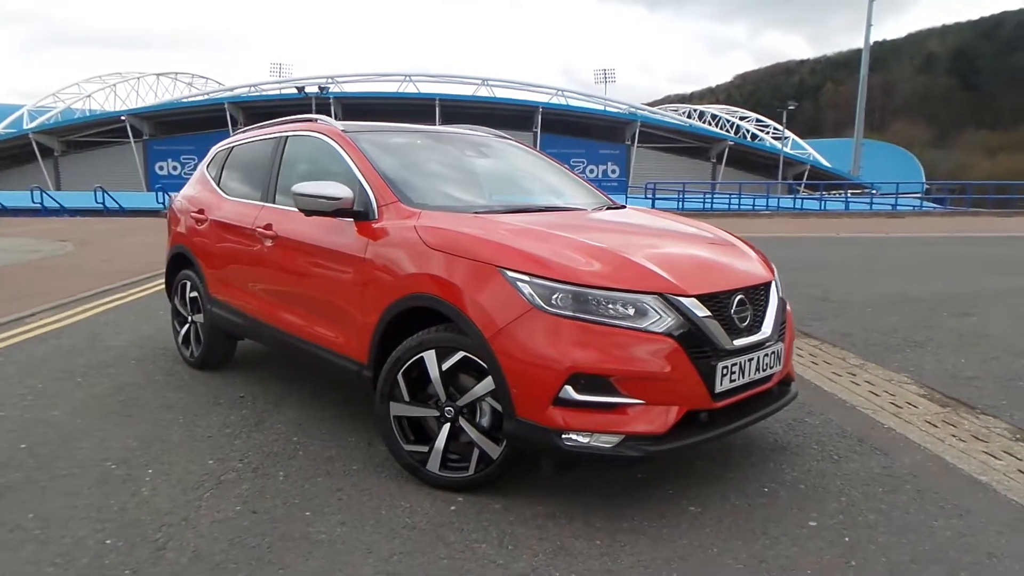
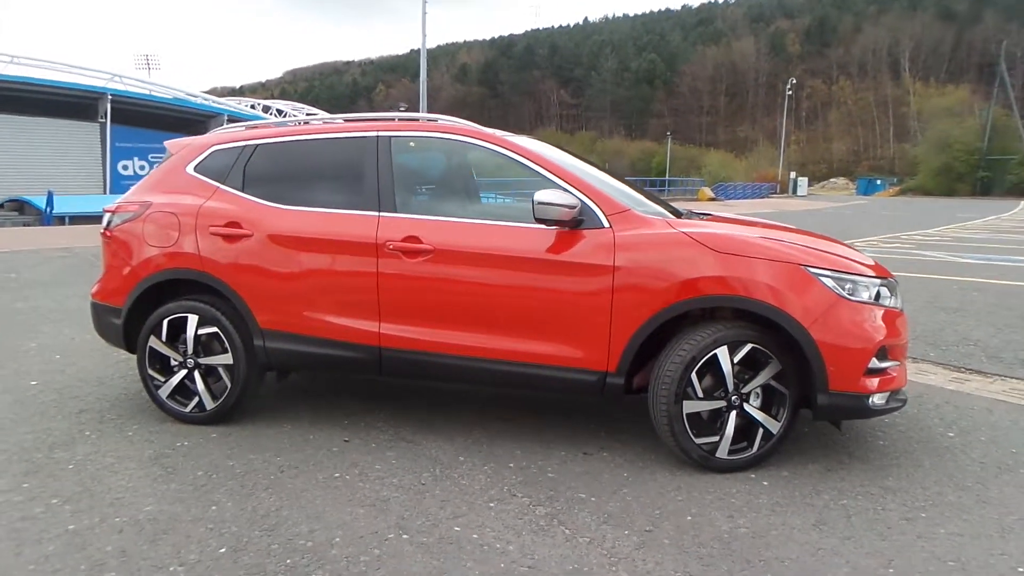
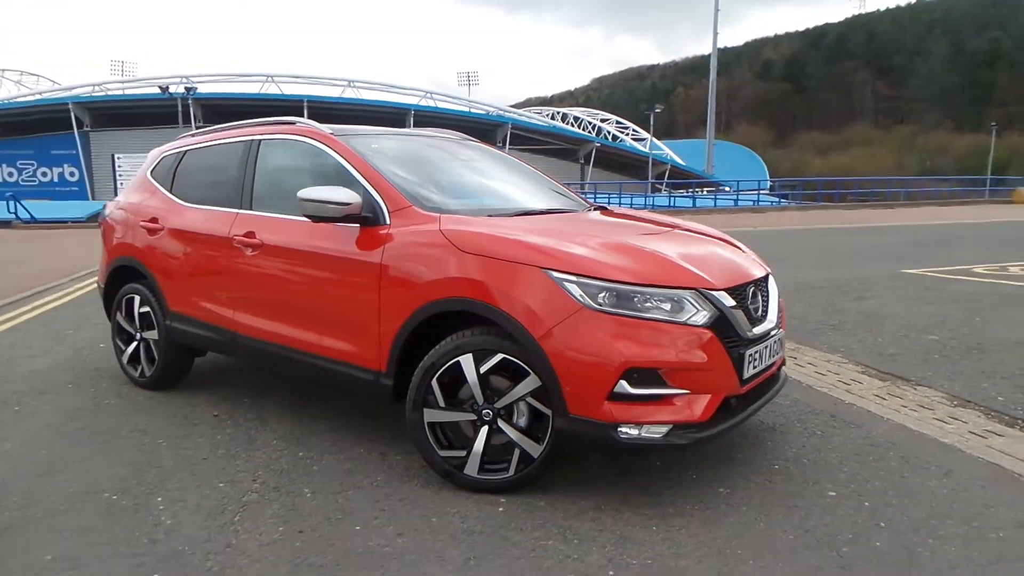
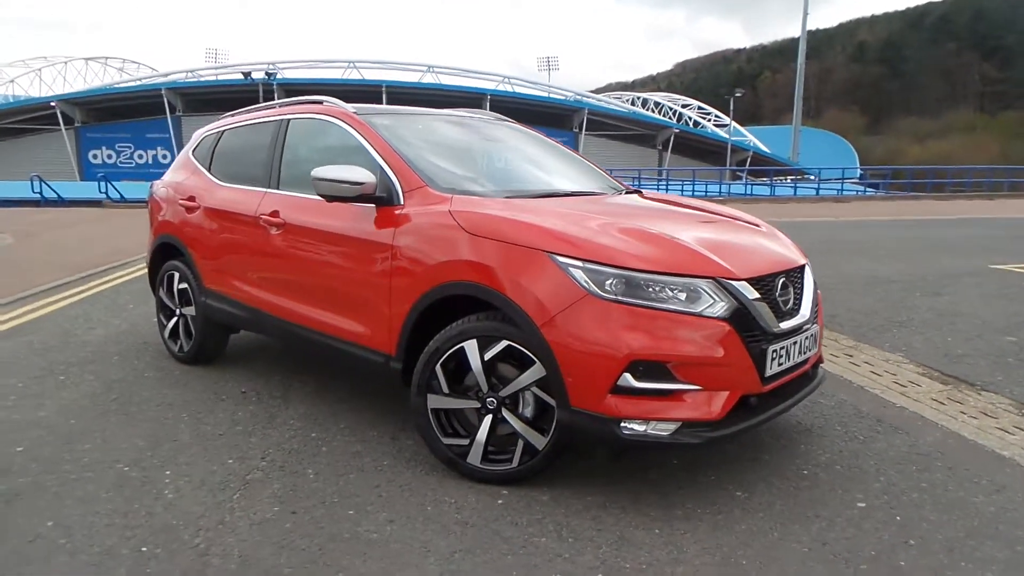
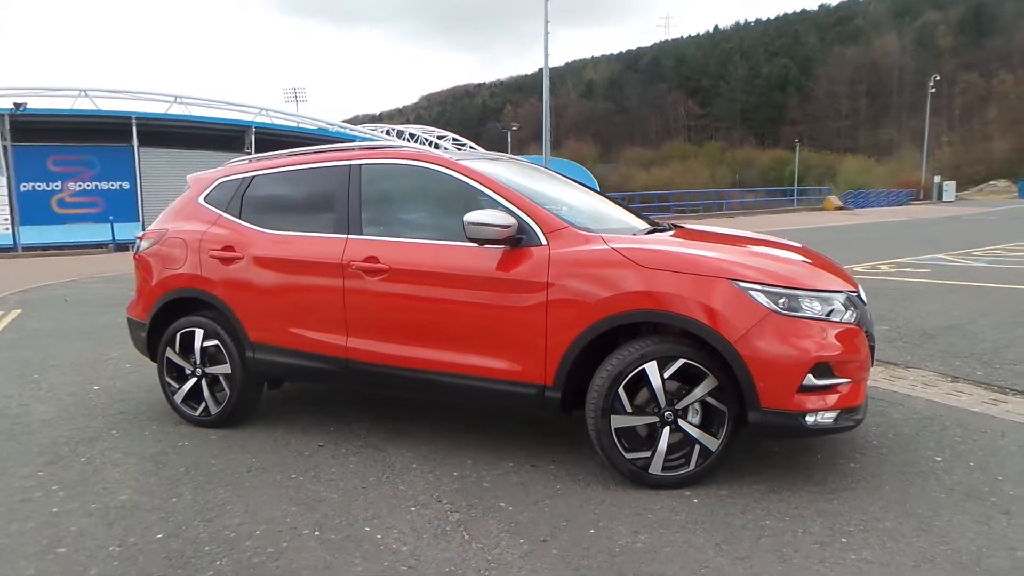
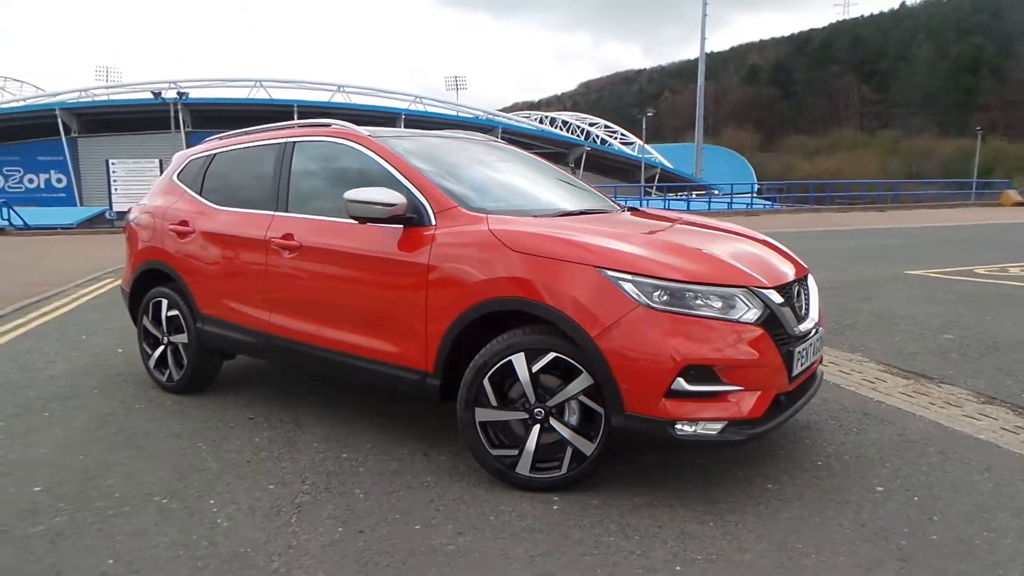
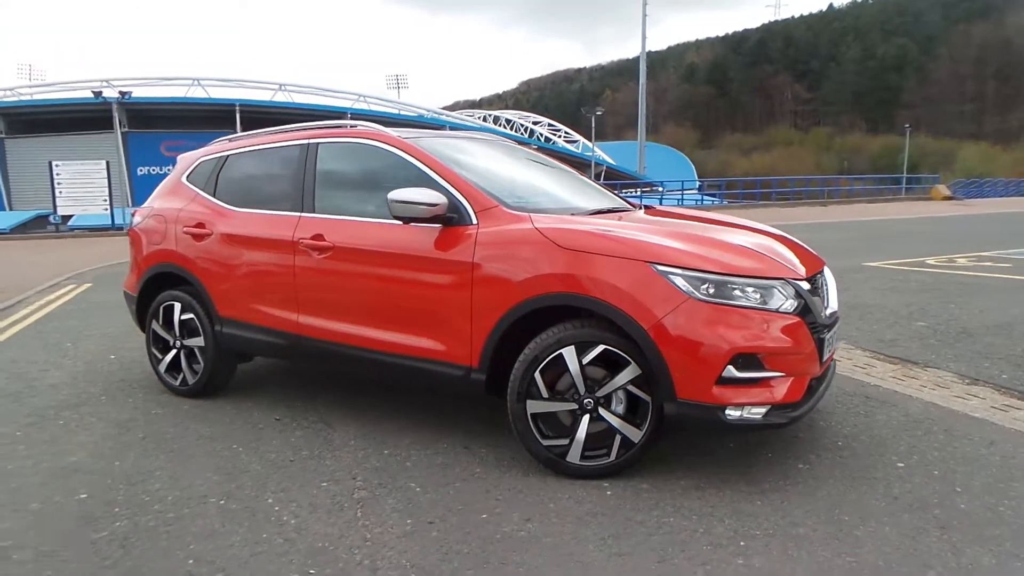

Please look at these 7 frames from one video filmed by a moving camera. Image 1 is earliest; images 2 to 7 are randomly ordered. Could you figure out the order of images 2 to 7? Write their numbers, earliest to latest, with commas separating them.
4, 3, 6, 7, 5, 2
